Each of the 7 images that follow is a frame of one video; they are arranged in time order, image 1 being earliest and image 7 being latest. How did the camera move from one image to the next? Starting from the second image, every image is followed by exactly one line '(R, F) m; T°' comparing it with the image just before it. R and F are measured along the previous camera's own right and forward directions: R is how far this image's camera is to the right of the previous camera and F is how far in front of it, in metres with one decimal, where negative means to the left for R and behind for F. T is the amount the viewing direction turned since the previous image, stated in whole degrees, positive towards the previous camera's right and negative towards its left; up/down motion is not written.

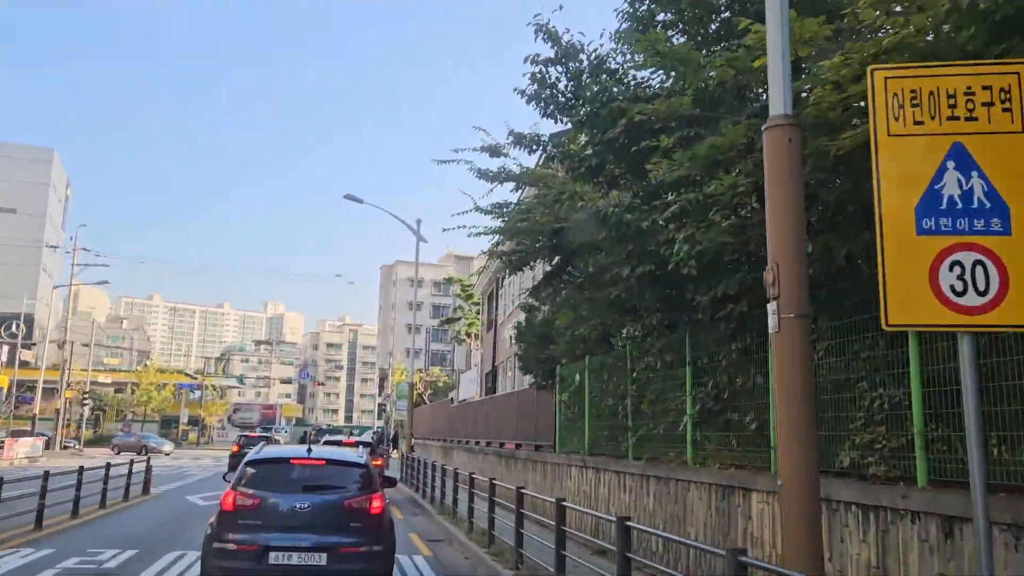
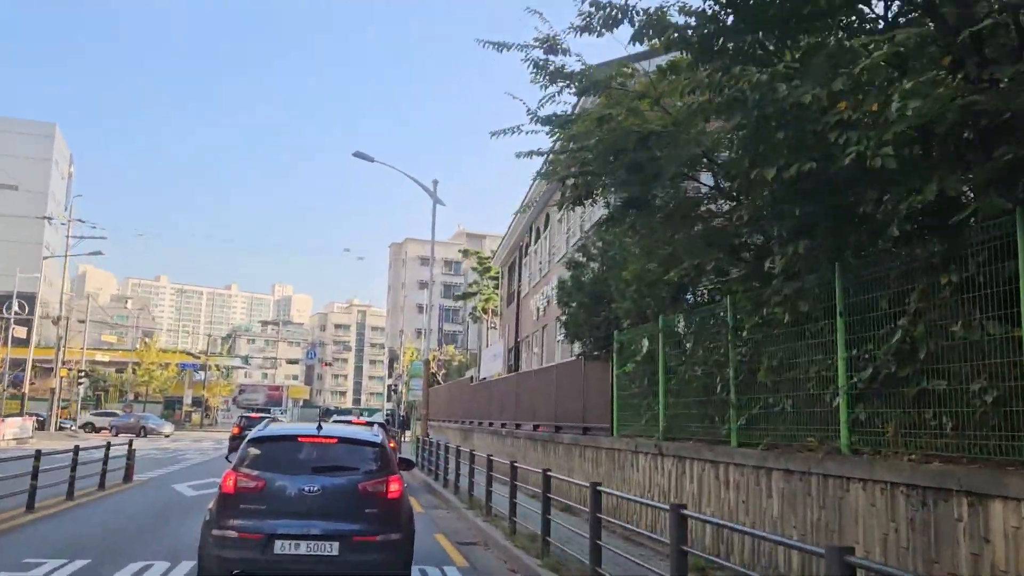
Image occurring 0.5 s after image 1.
(-0.5, +2.6) m; 0°
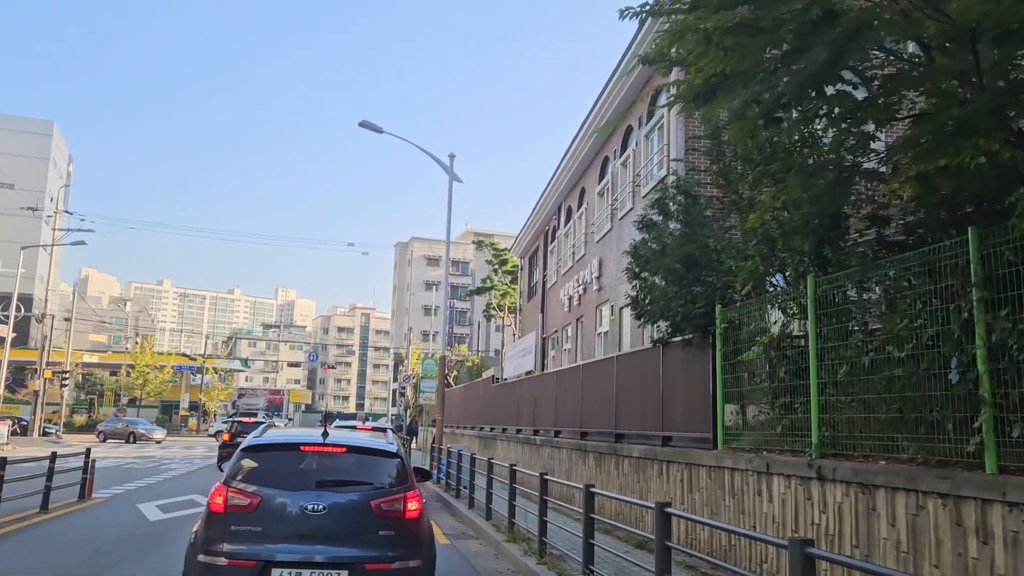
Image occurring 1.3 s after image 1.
(-0.6, +3.2) m; 0°
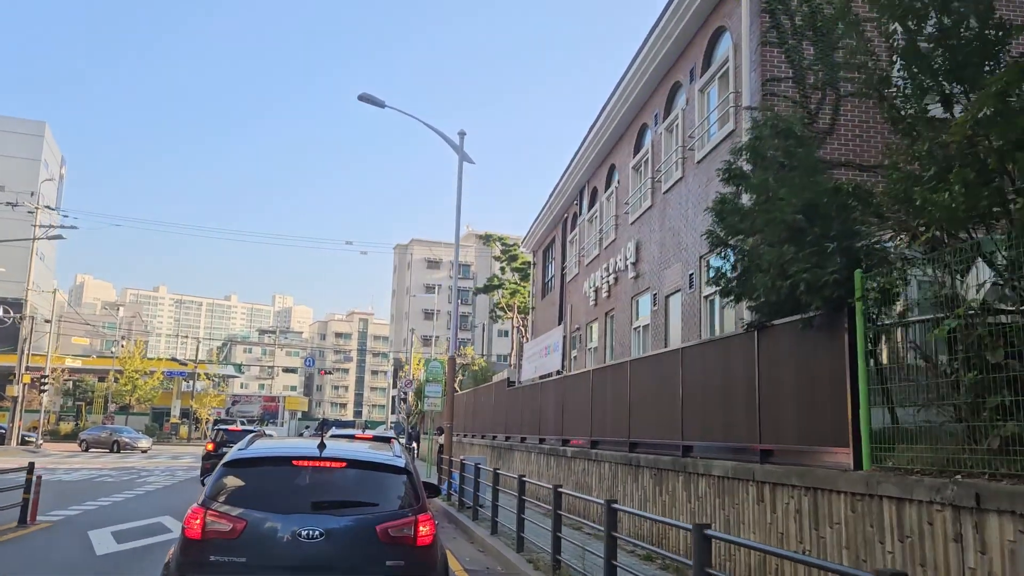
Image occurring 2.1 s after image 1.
(-0.4, +2.5) m; 0°
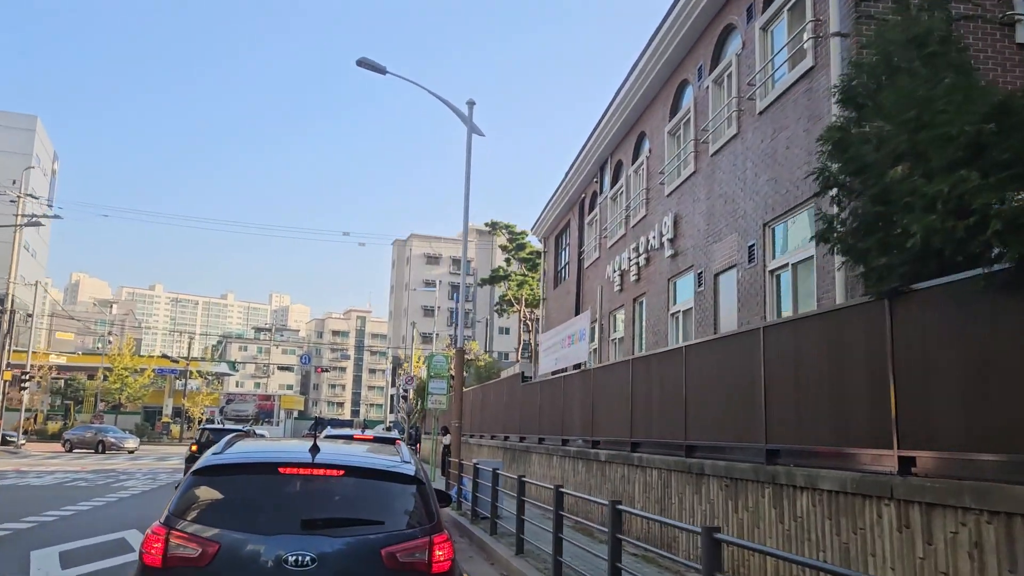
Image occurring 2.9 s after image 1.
(-0.3, +2.0) m; 0°
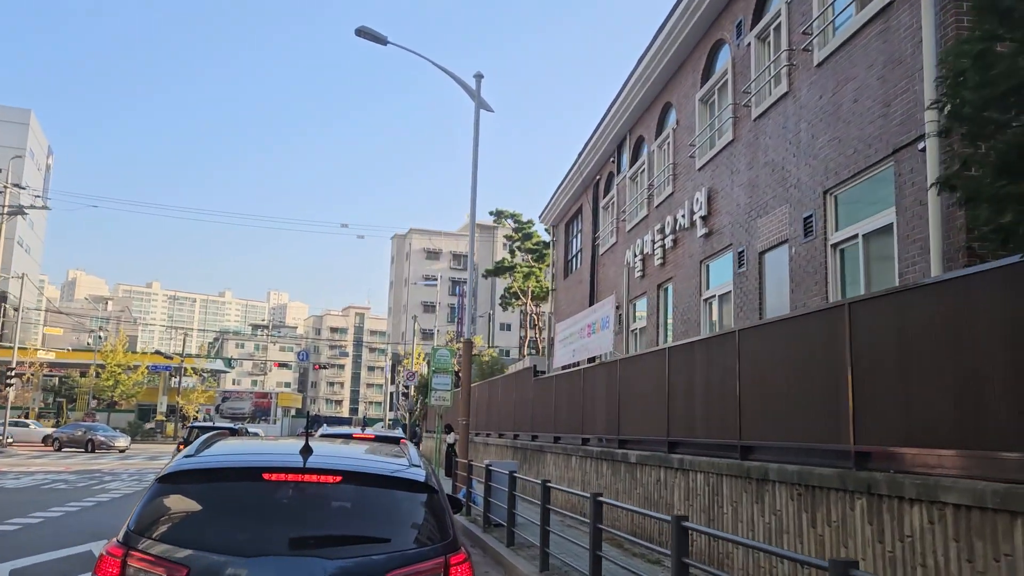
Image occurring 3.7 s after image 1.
(-0.2, +1.4) m; 0°
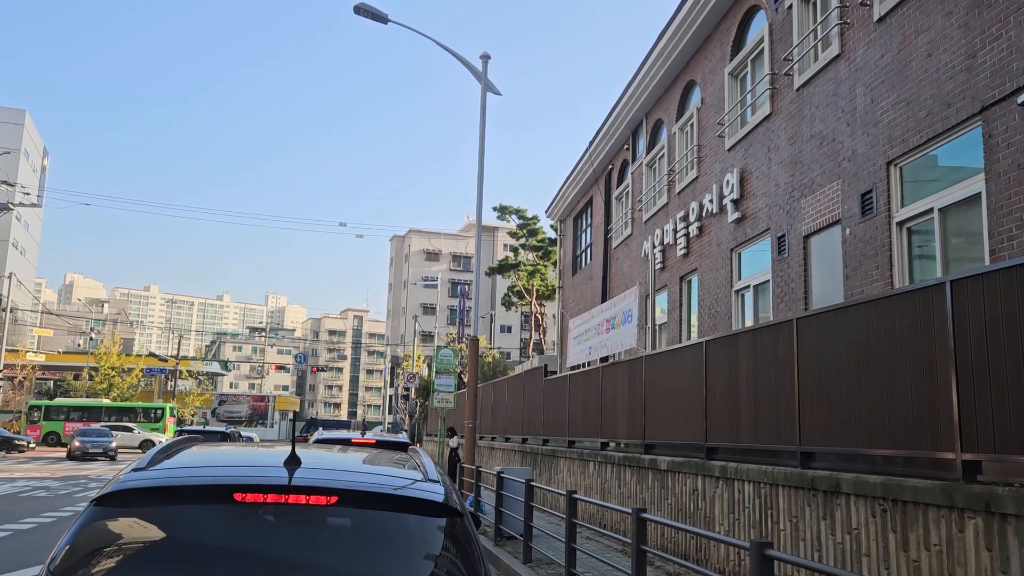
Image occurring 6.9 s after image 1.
(-0.2, +1.1) m; 0°
